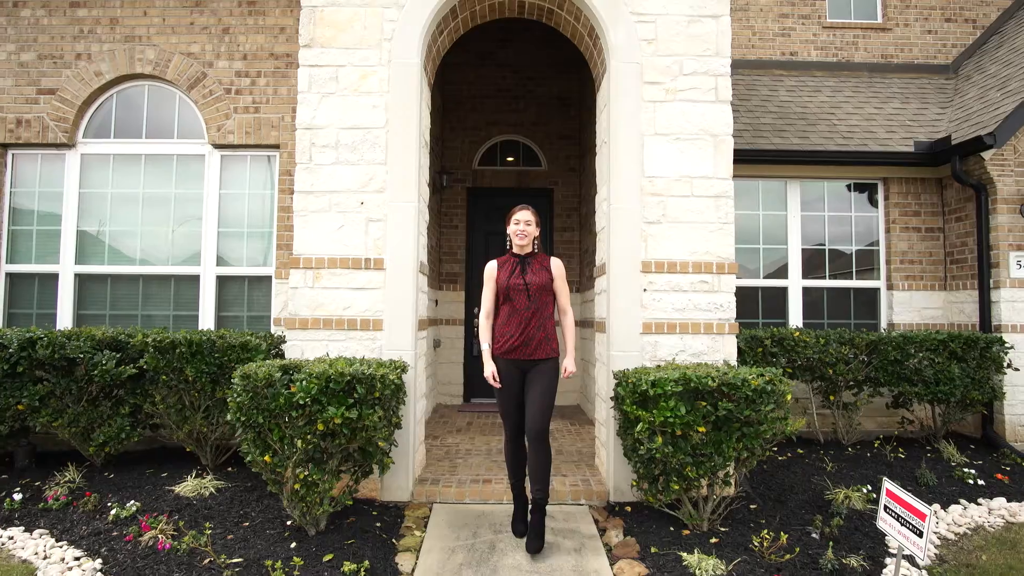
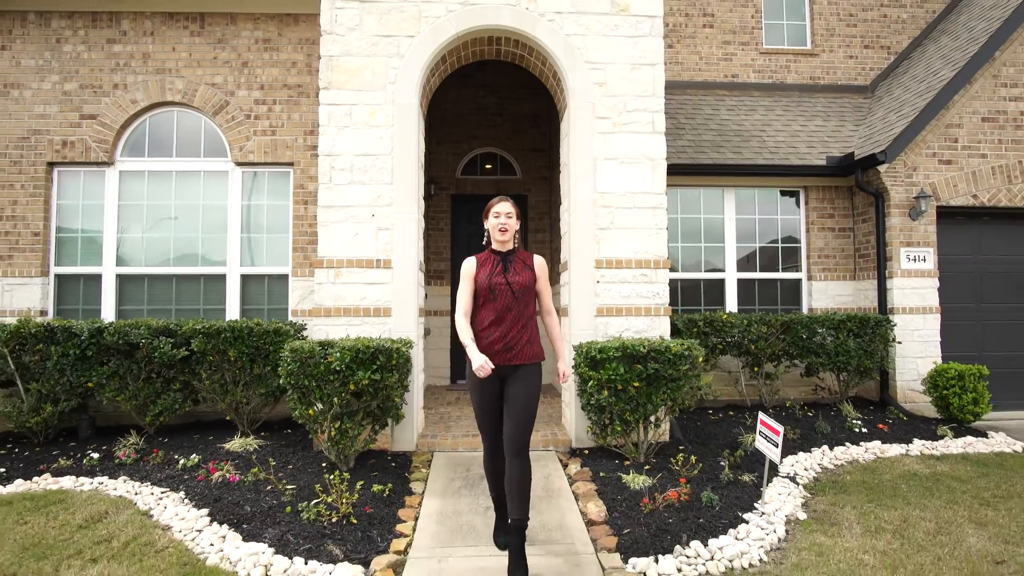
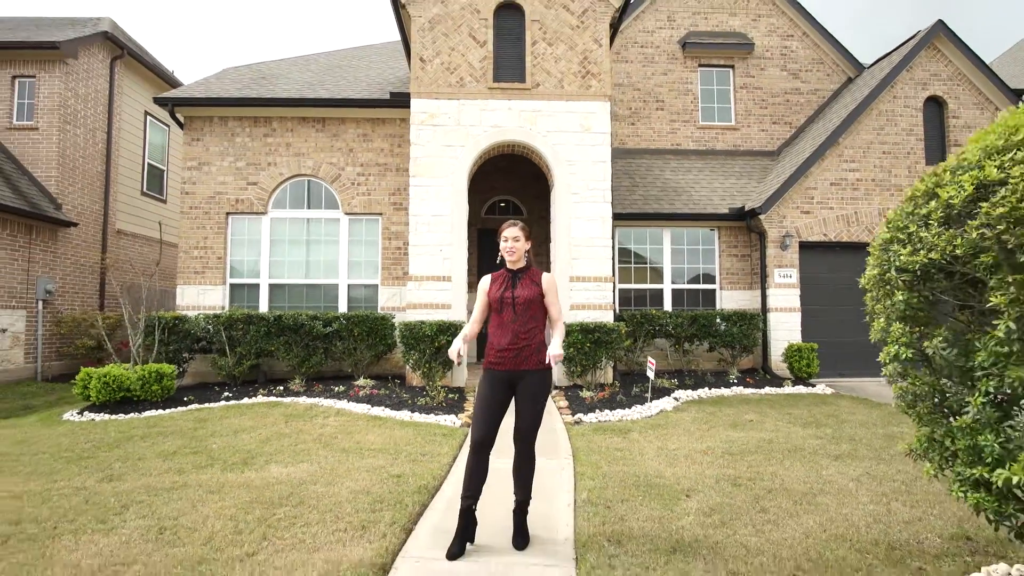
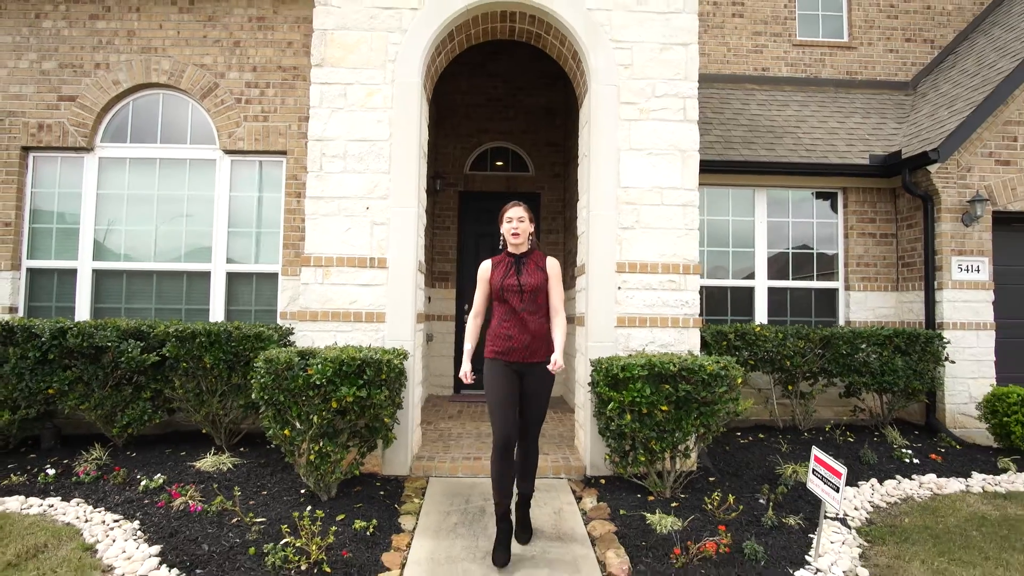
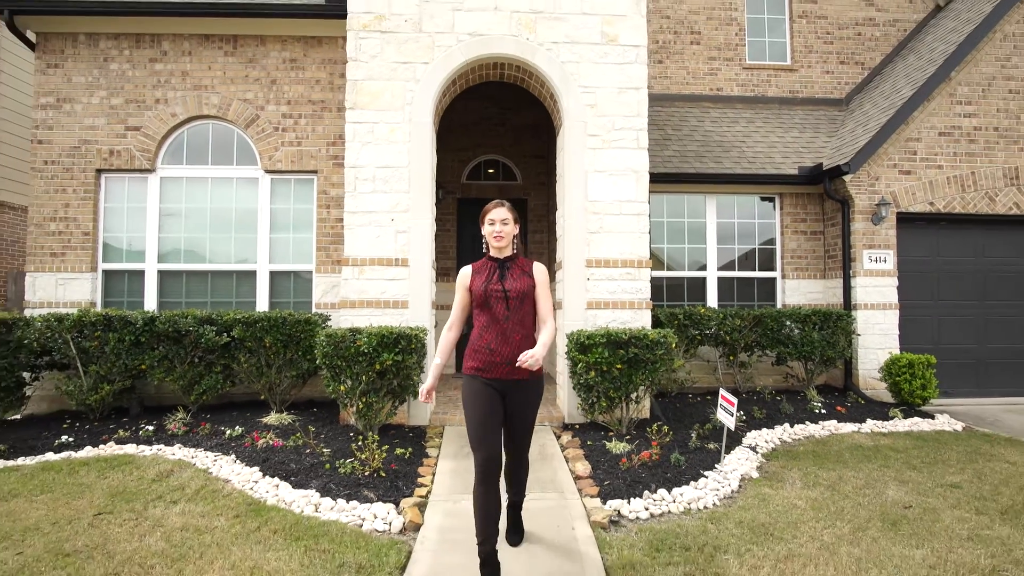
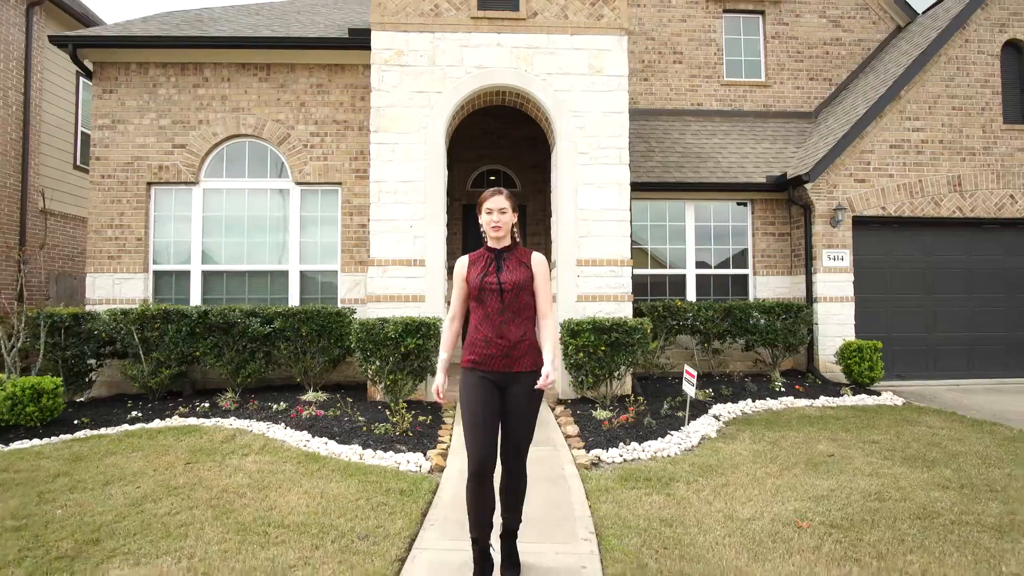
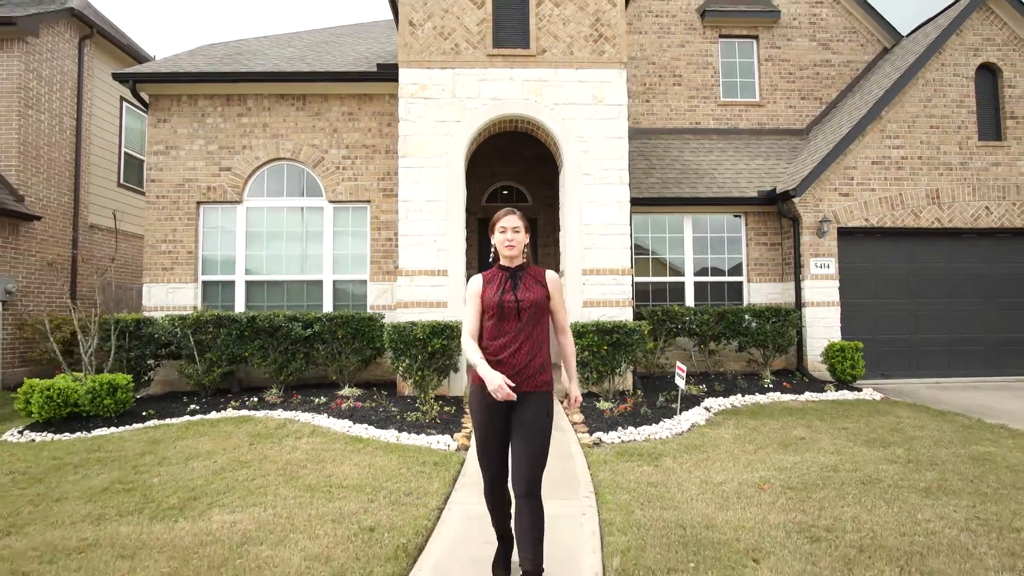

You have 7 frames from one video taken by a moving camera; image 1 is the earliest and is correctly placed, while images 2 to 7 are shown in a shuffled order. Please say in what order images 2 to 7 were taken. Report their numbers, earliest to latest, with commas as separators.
4, 2, 5, 6, 7, 3
